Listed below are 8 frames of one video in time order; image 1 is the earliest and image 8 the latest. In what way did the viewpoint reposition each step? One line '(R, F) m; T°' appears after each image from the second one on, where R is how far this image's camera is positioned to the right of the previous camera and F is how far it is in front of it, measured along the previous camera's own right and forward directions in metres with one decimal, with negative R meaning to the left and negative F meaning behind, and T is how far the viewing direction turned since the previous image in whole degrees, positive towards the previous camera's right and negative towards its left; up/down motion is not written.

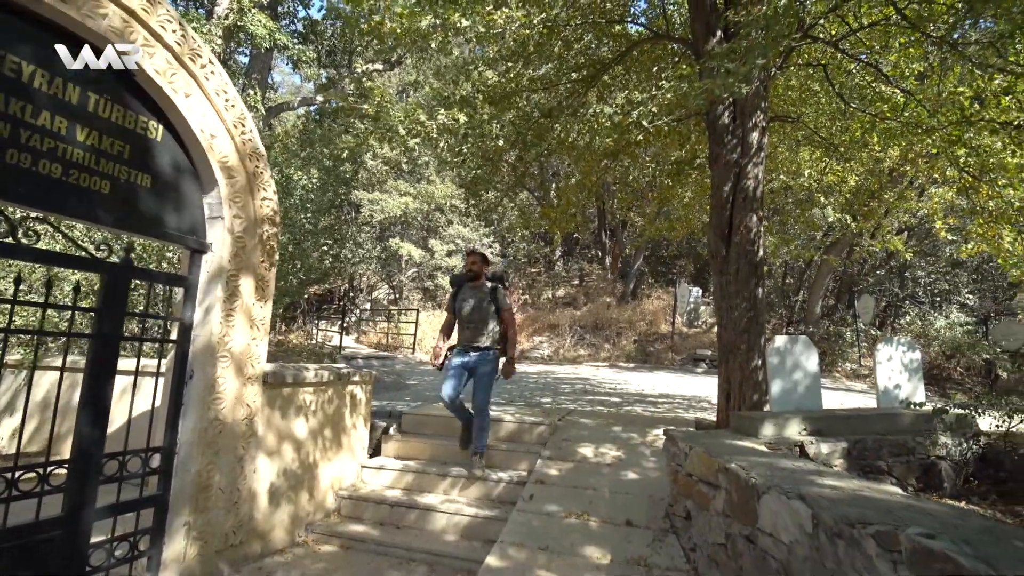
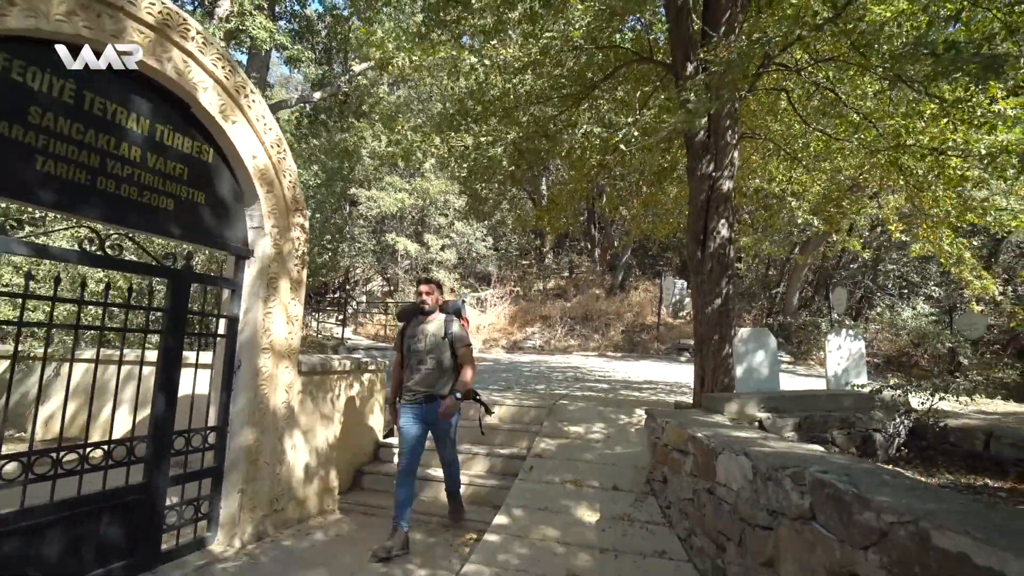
(-0.1, -0.7) m; +1°
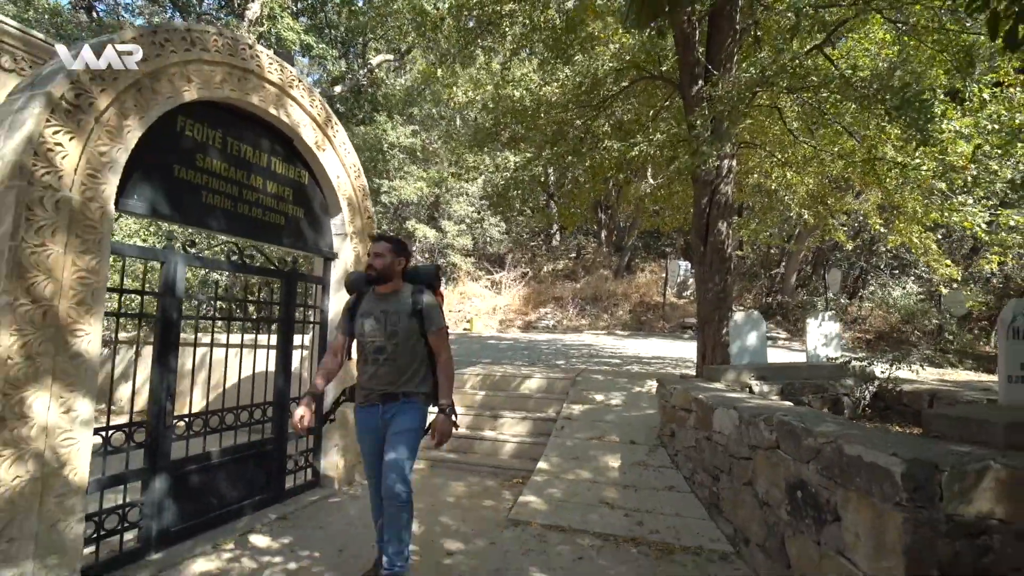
(-0.4, -1.1) m; 0°
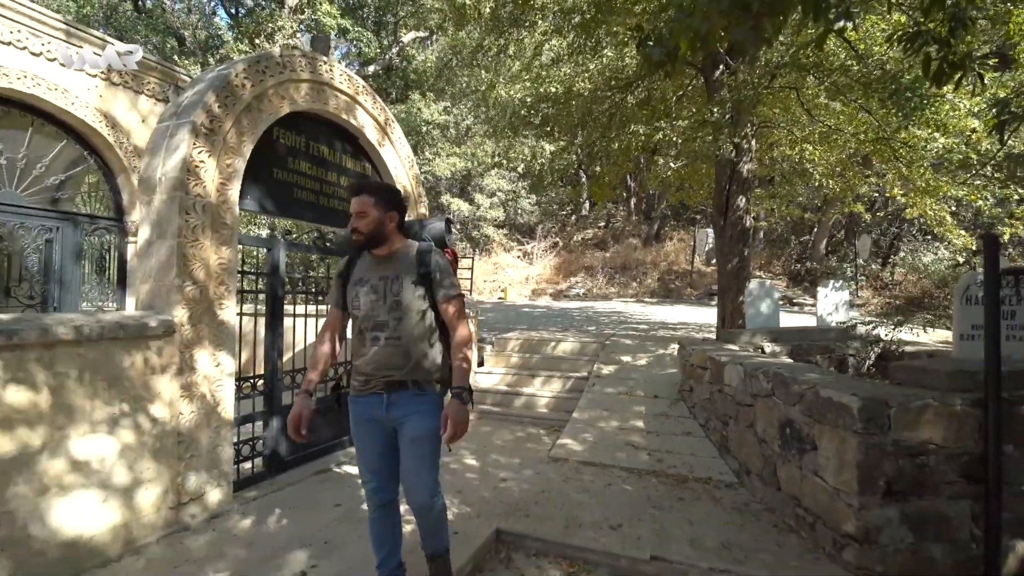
(-0.1, -0.8) m; -3°
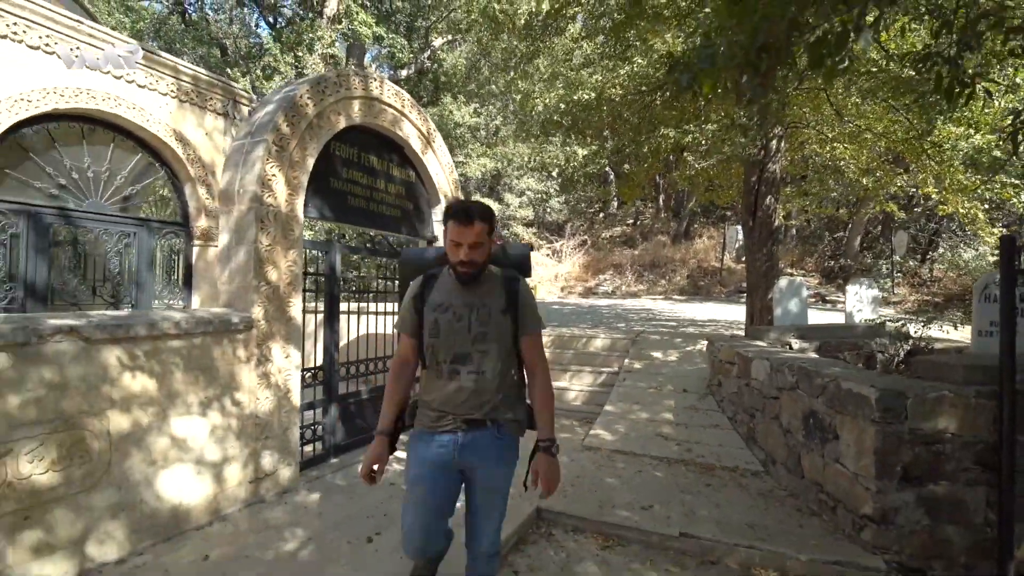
(-0.1, -0.4) m; -3°
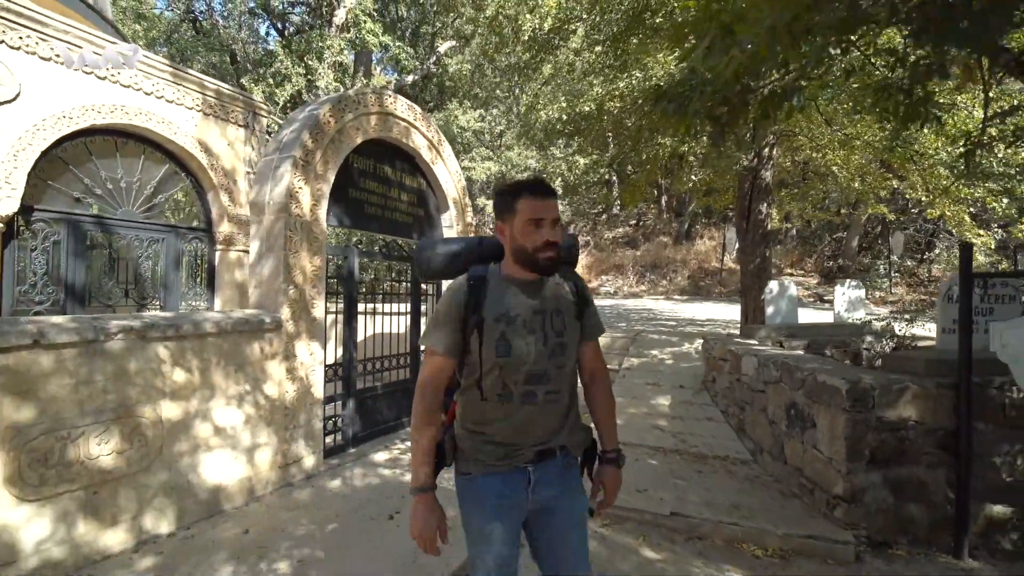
(0.0, -0.4) m; 0°
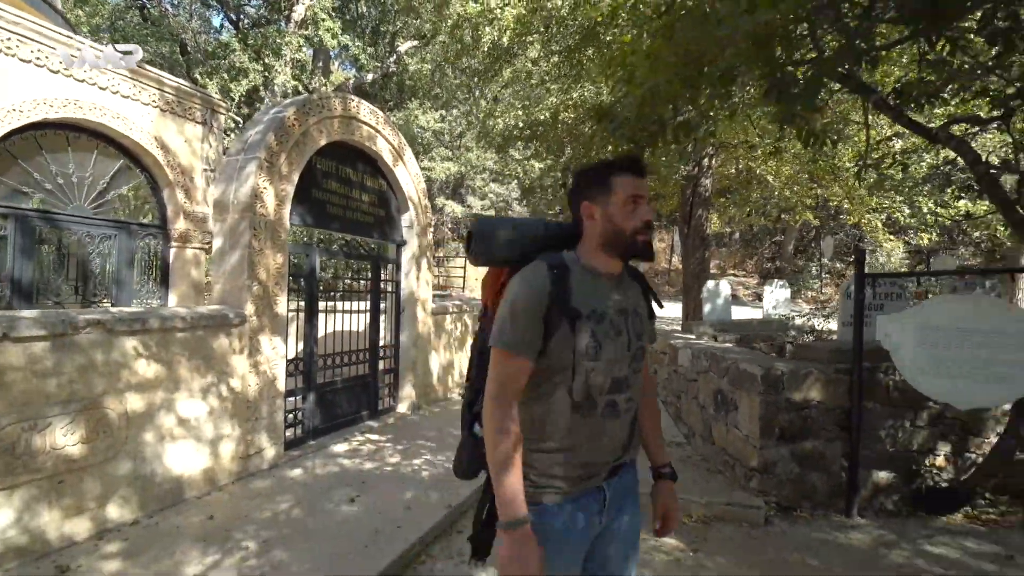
(0.0, -0.4) m; +5°
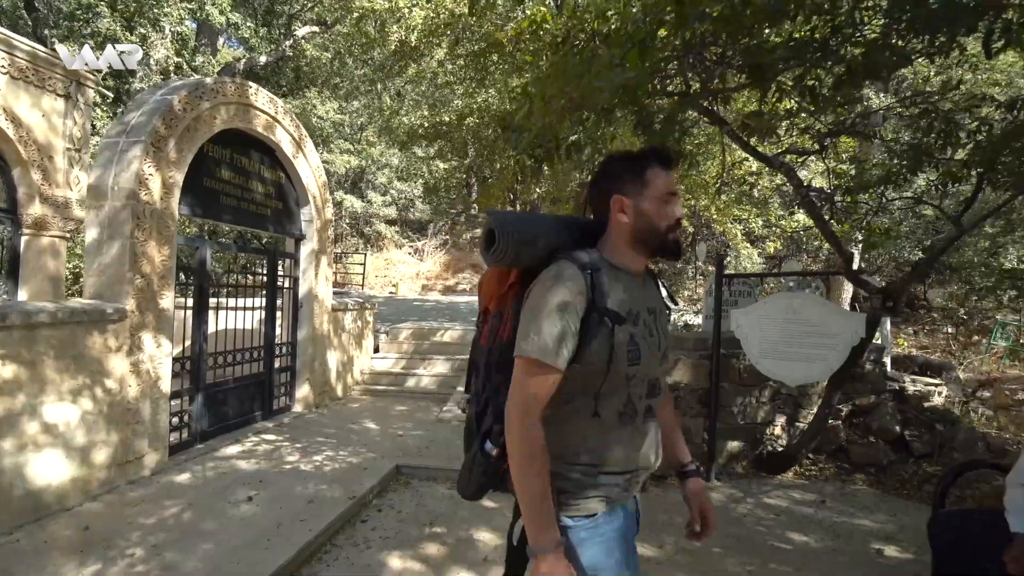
(-0.1, -0.3) m; +11°
